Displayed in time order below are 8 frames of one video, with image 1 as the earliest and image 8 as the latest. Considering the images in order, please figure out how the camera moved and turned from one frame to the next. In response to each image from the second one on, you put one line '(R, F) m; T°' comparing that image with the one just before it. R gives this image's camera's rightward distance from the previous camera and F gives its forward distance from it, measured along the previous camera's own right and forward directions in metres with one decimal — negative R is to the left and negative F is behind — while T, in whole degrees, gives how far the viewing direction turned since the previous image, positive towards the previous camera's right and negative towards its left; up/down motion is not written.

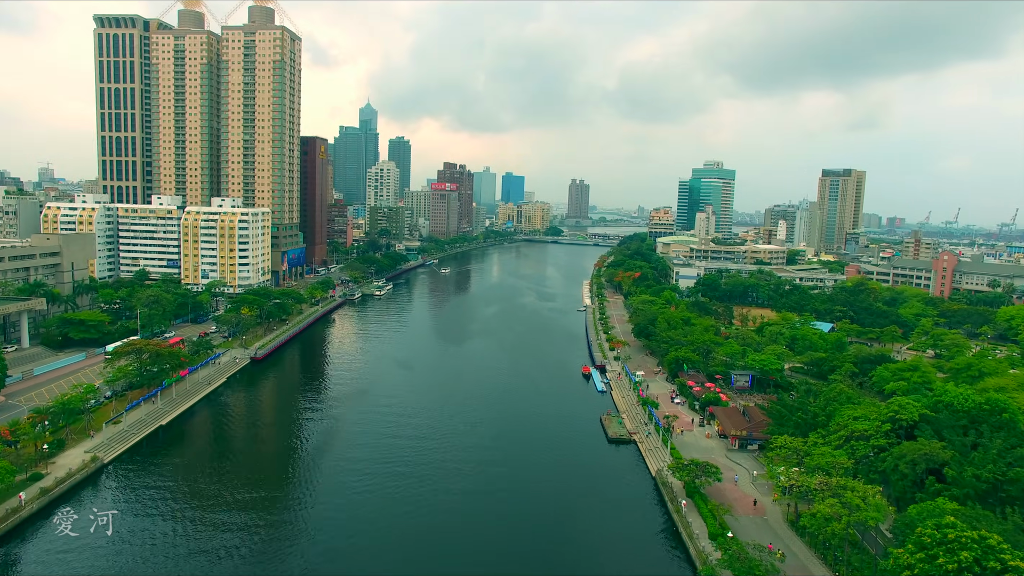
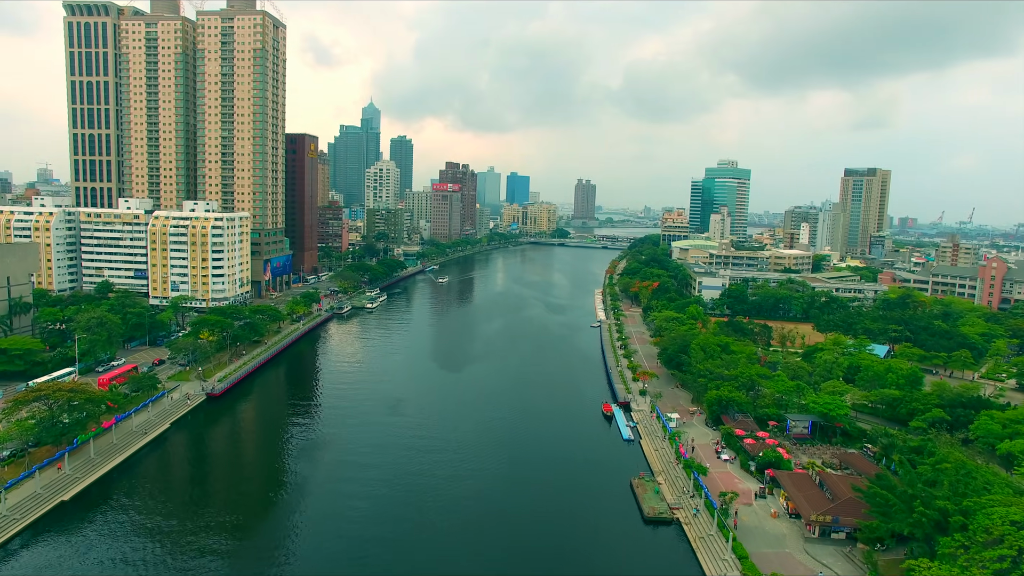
(-0.1, +7.5) m; 0°
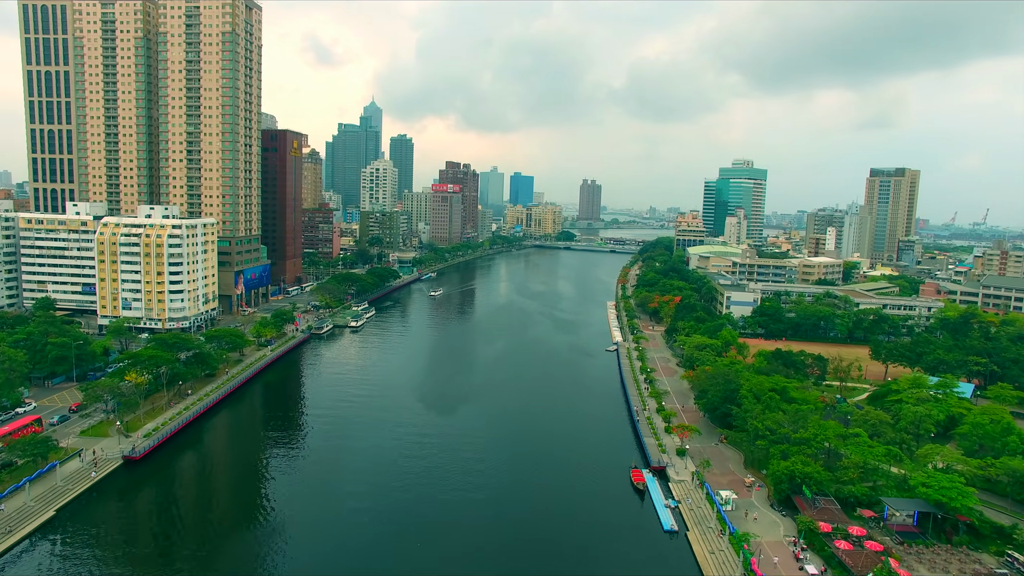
(0.0, +8.5) m; 0°
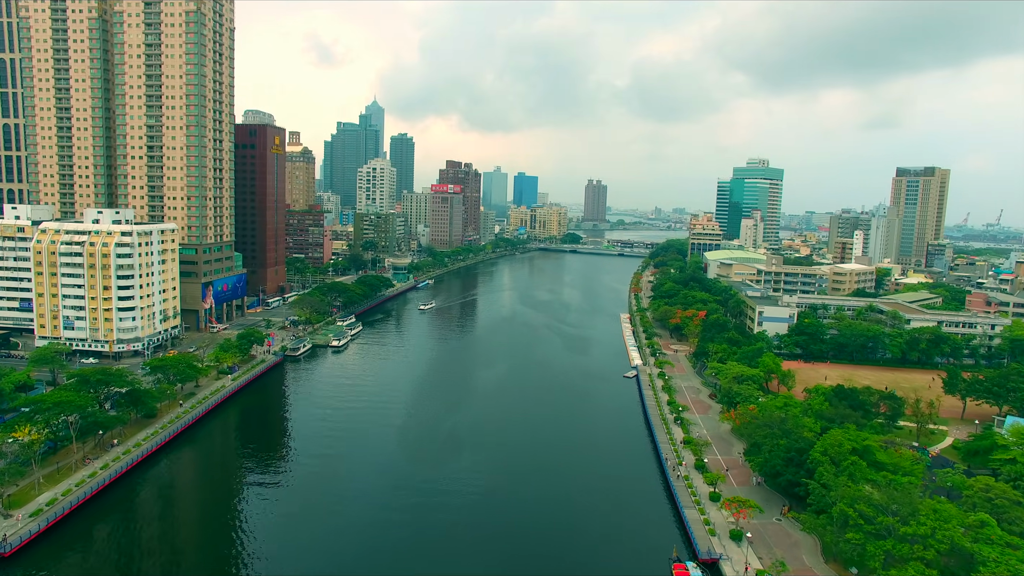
(0.0, +7.6) m; 0°
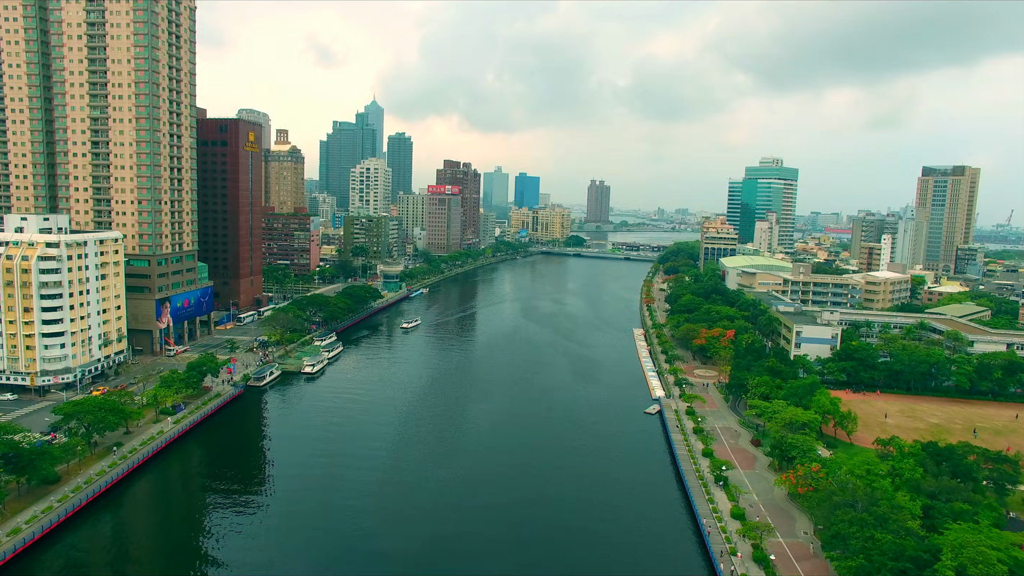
(+0.1, +7.5) m; 0°
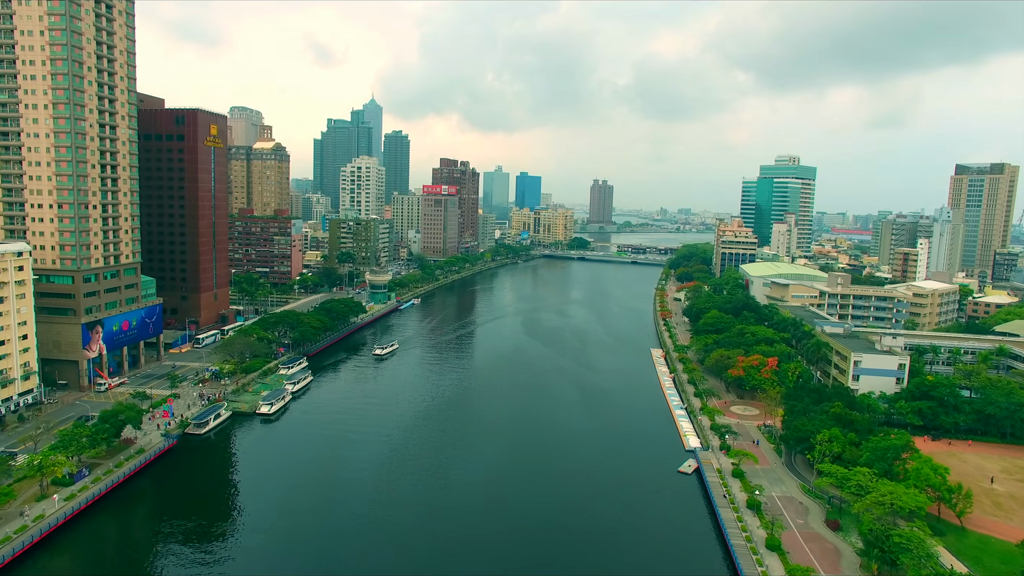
(+0.1, +8.6) m; 0°
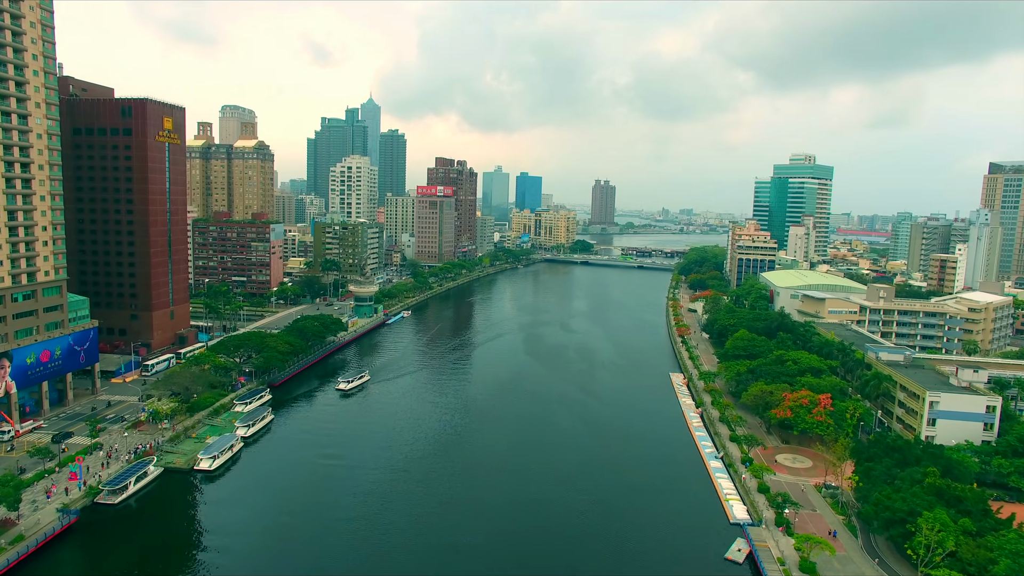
(+0.1, +7.7) m; 0°
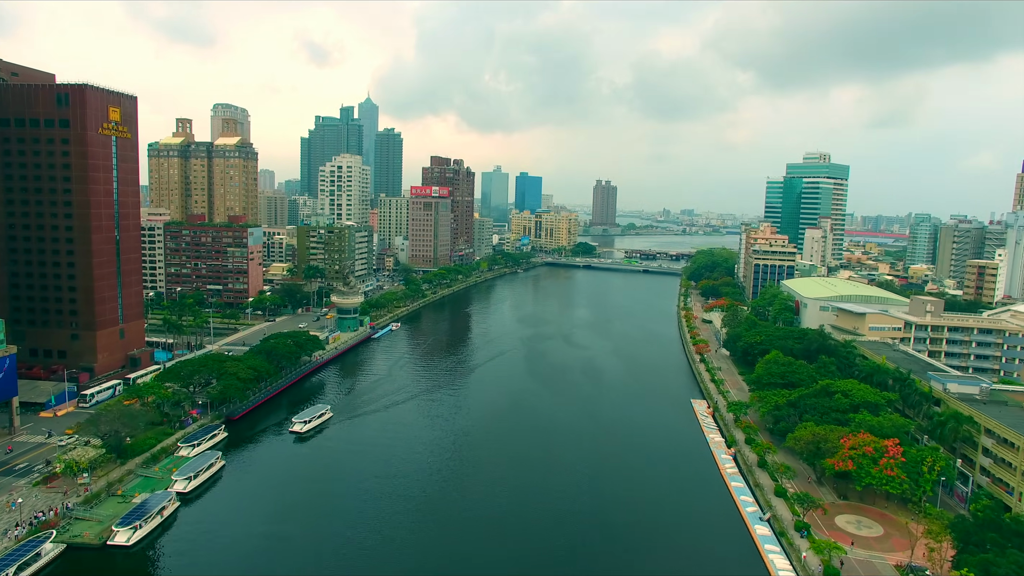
(+0.1, +6.8) m; 0°
